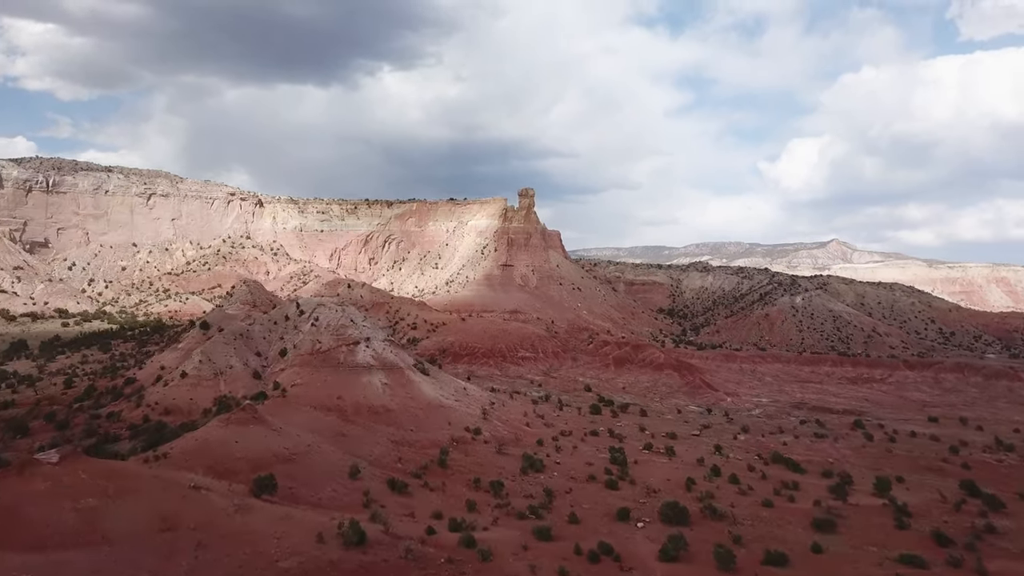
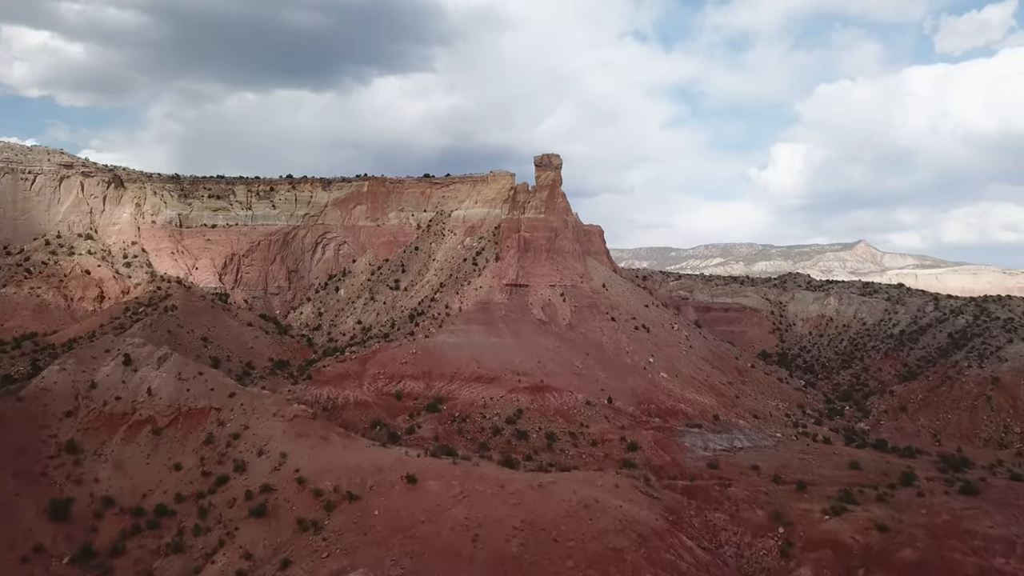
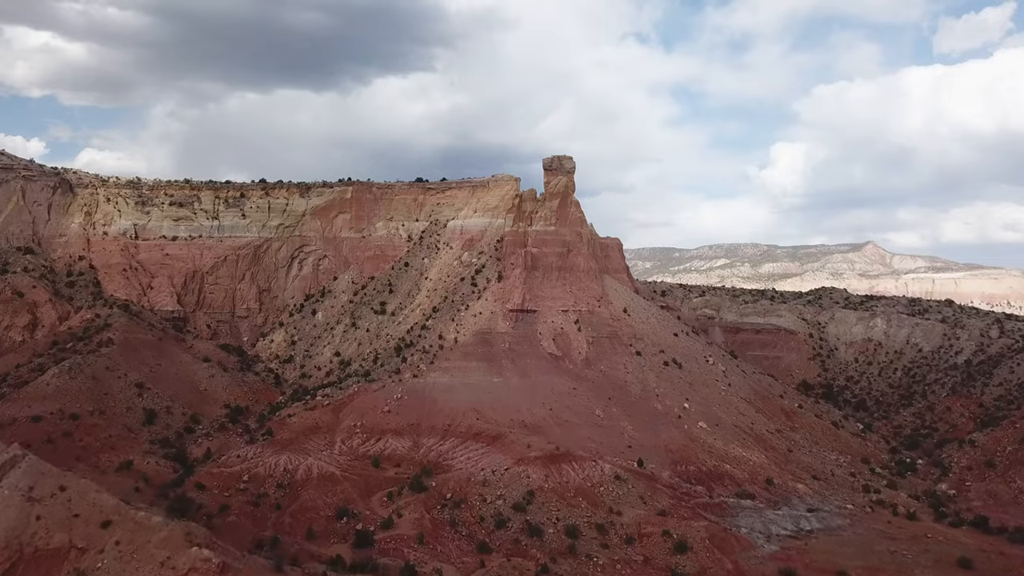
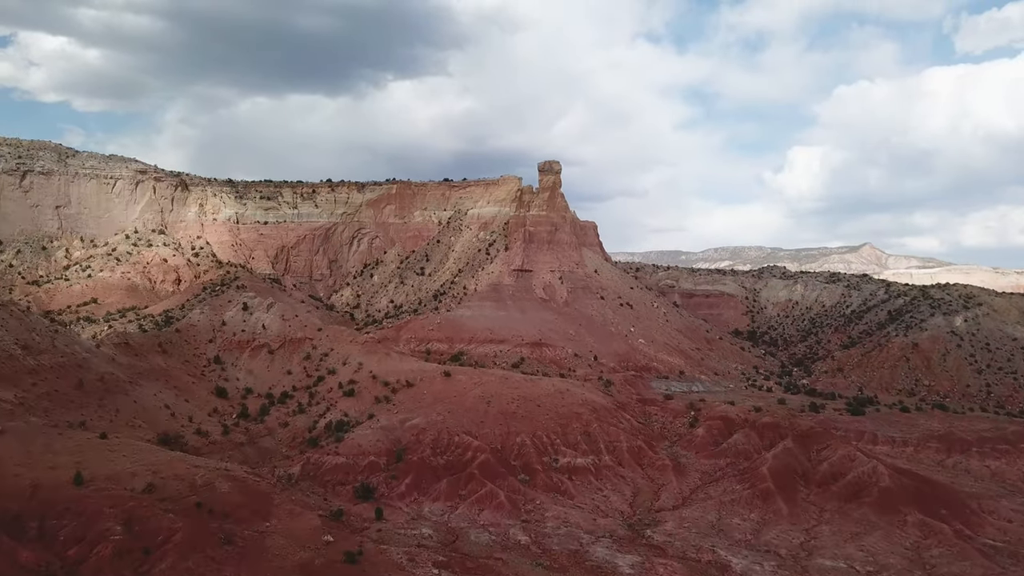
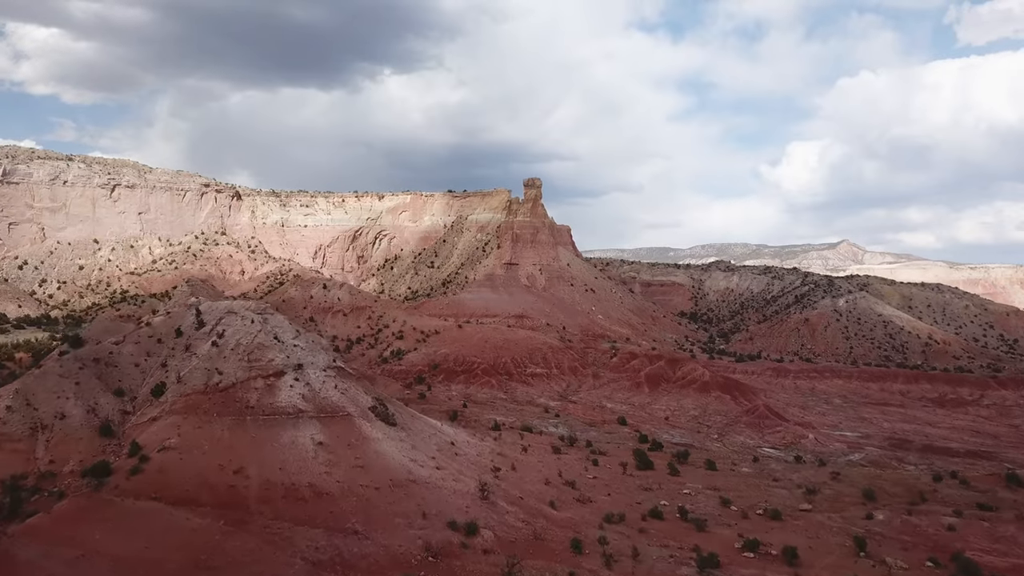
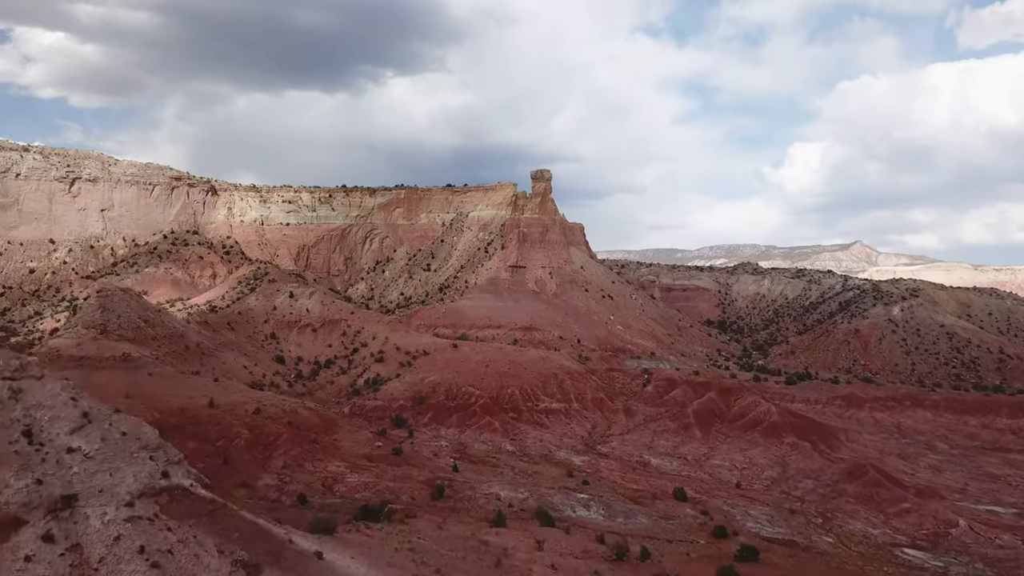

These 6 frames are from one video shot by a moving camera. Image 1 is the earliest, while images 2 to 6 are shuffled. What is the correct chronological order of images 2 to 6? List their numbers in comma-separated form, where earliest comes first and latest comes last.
5, 6, 4, 2, 3
